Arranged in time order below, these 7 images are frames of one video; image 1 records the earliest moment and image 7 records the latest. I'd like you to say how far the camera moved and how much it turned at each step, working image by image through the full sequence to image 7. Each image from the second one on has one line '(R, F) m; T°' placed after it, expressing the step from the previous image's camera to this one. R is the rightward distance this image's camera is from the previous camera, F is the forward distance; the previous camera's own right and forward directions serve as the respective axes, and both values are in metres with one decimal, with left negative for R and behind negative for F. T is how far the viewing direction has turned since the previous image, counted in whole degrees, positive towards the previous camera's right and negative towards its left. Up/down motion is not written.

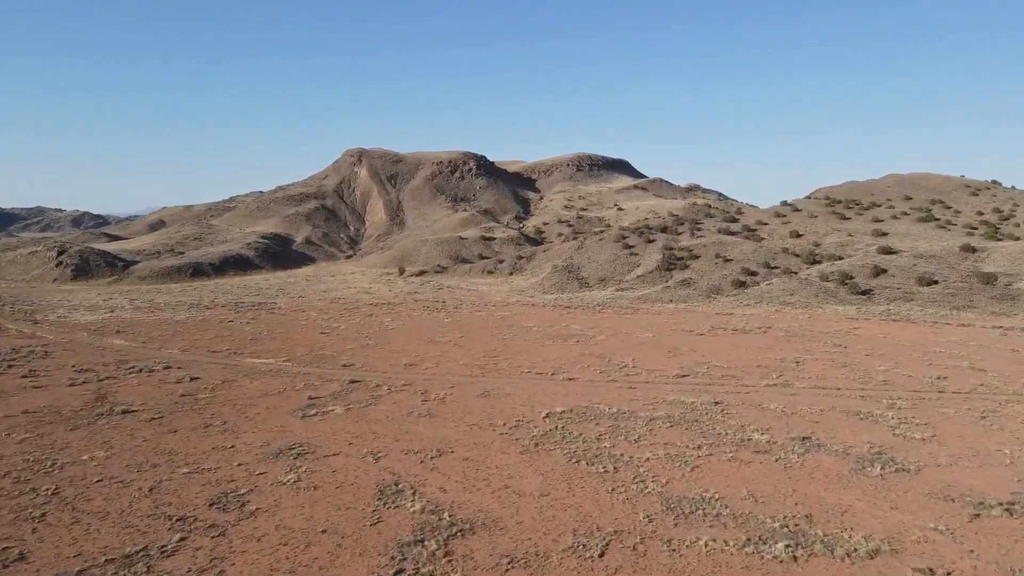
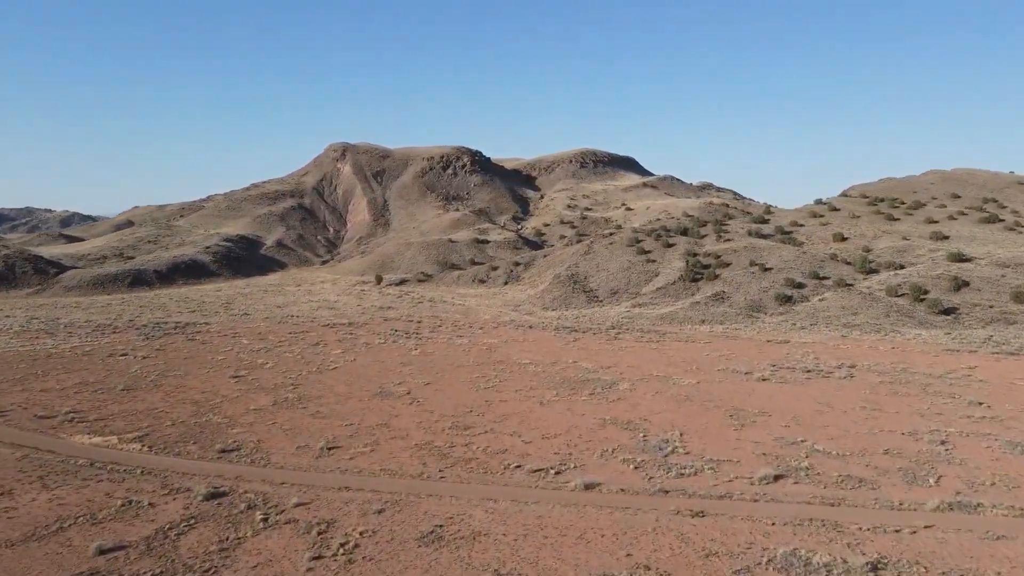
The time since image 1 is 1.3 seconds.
(+0.4, +7.8) m; 0°
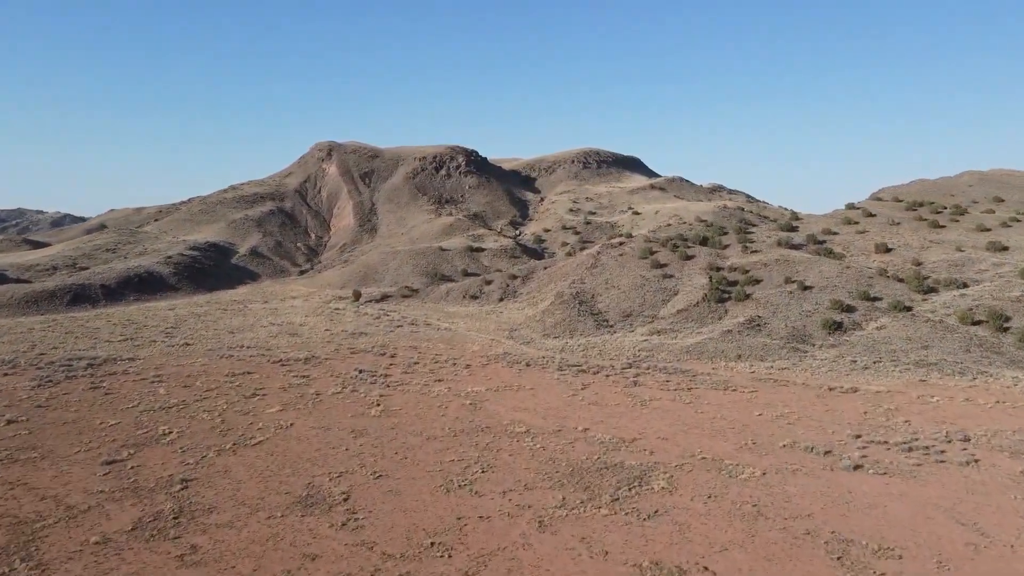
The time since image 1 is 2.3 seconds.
(+0.2, +5.7) m; 0°
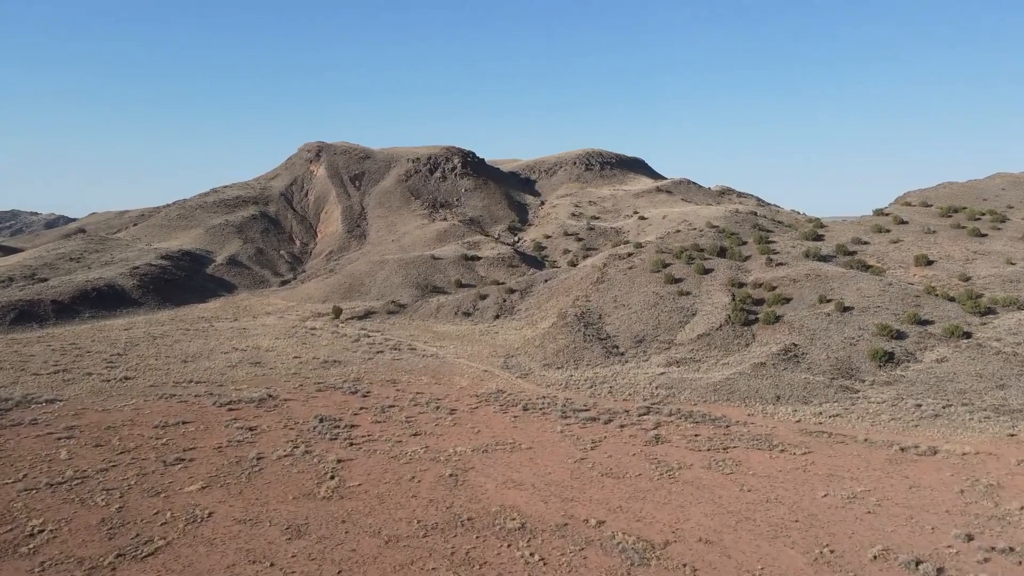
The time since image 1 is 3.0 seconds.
(+0.2, +4.2) m; 0°
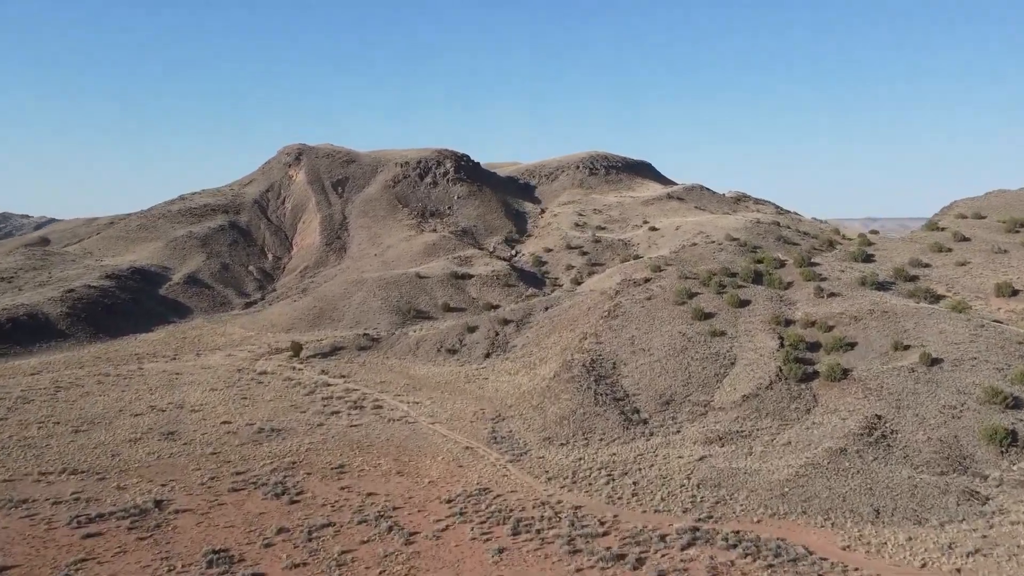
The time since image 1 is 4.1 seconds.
(+0.3, +6.4) m; 0°
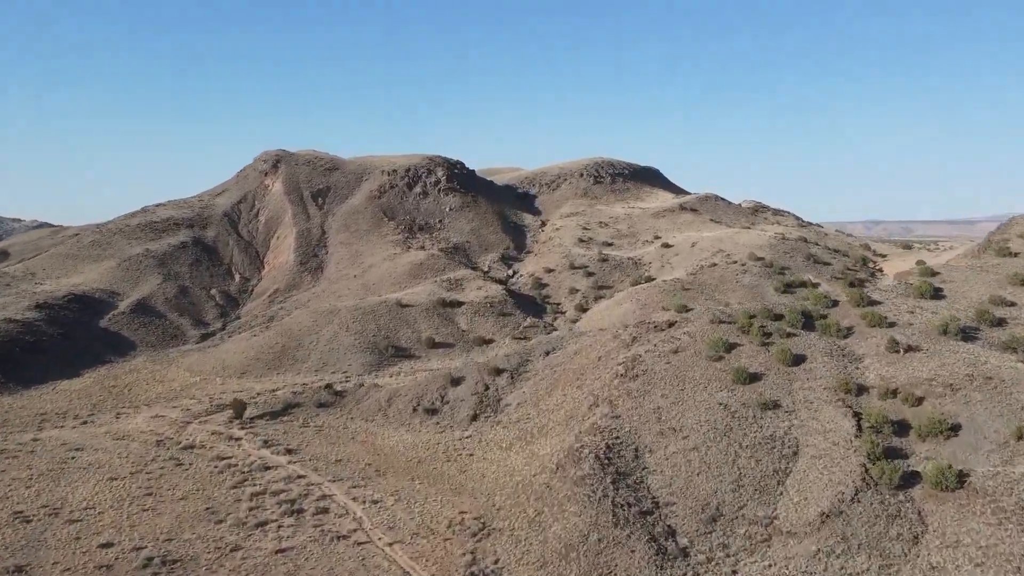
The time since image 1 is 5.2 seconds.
(+0.3, +6.1) m; 0°
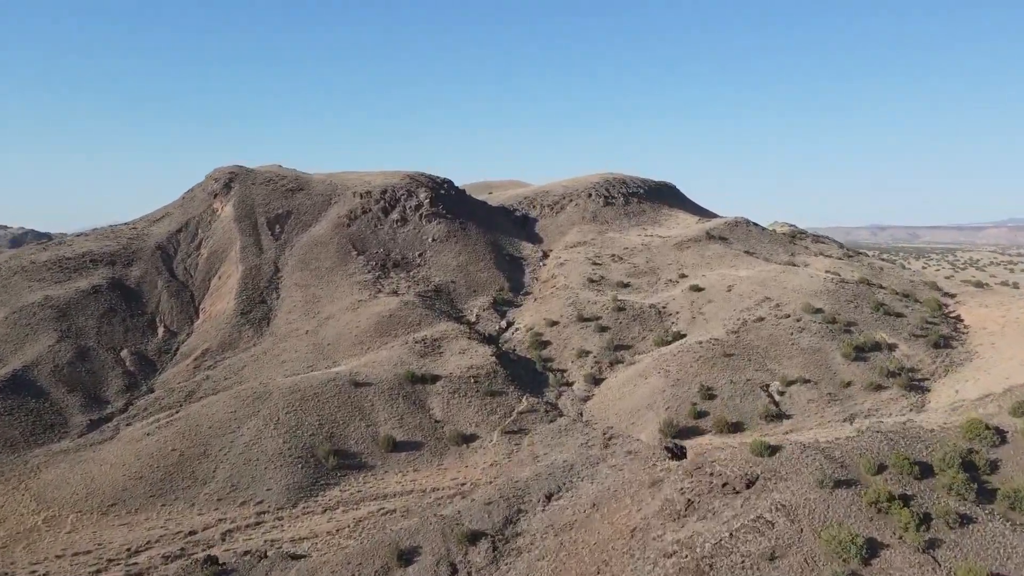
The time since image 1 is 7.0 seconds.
(+0.5, +10.1) m; 0°
